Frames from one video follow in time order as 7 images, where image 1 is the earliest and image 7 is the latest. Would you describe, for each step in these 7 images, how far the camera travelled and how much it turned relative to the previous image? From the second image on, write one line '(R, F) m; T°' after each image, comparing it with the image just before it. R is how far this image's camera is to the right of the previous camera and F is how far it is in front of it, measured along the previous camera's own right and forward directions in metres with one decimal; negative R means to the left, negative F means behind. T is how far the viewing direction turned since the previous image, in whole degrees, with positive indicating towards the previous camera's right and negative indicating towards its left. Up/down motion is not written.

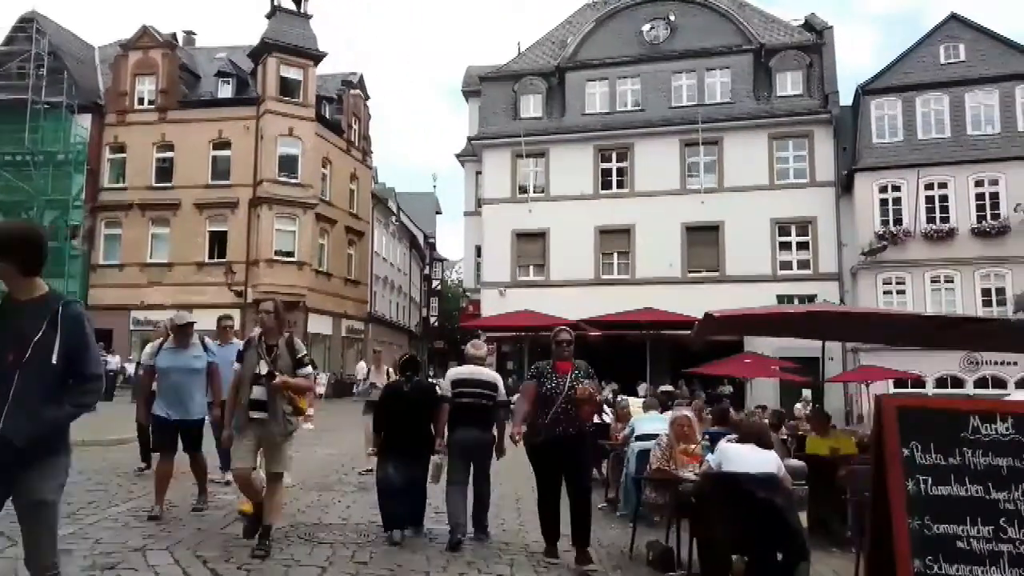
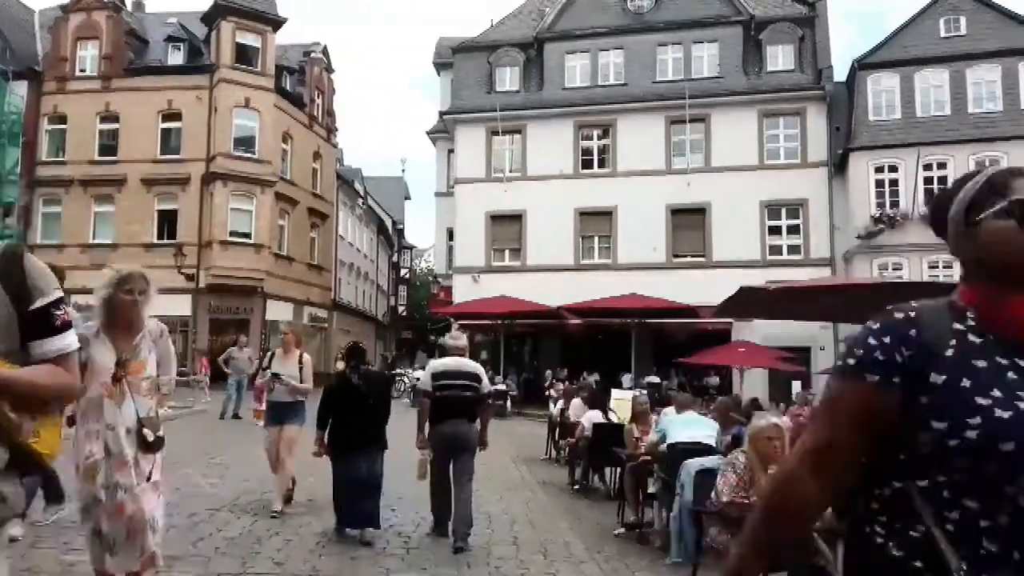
(-0.2, +1.9) m; +2°
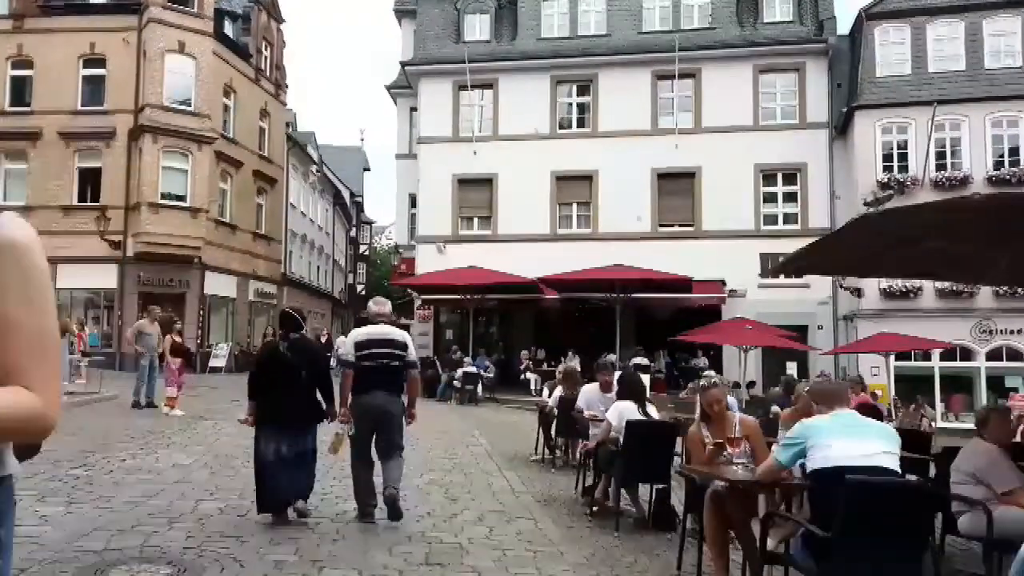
(-0.2, +2.8) m; +3°
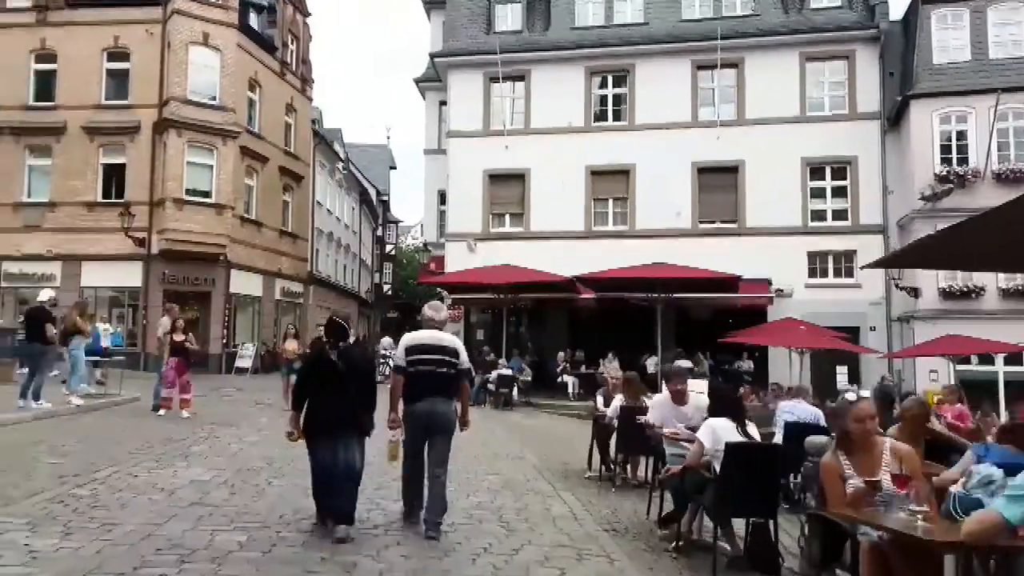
(-0.3, +1.0) m; -2°
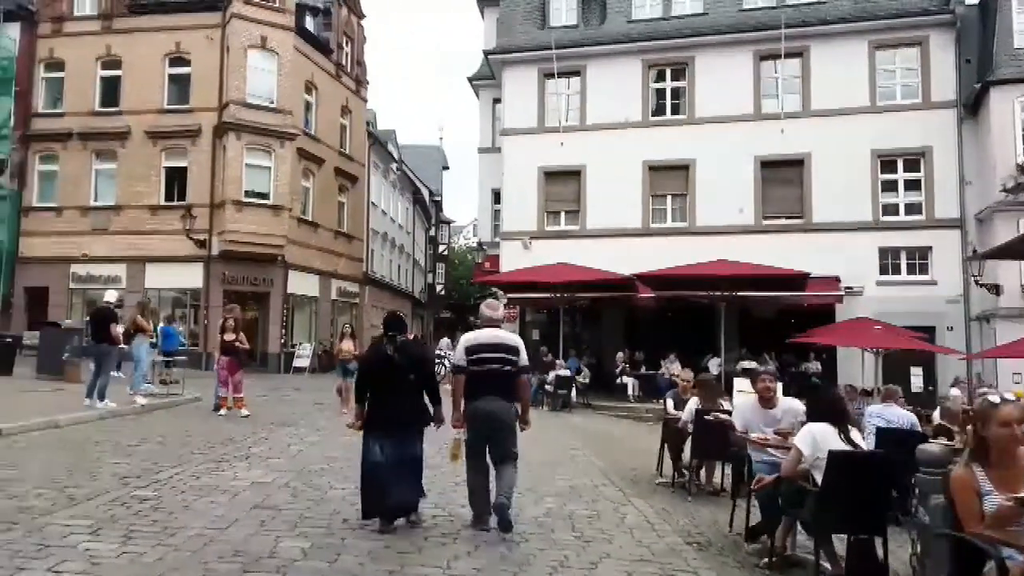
(-0.1, +0.4) m; -3°
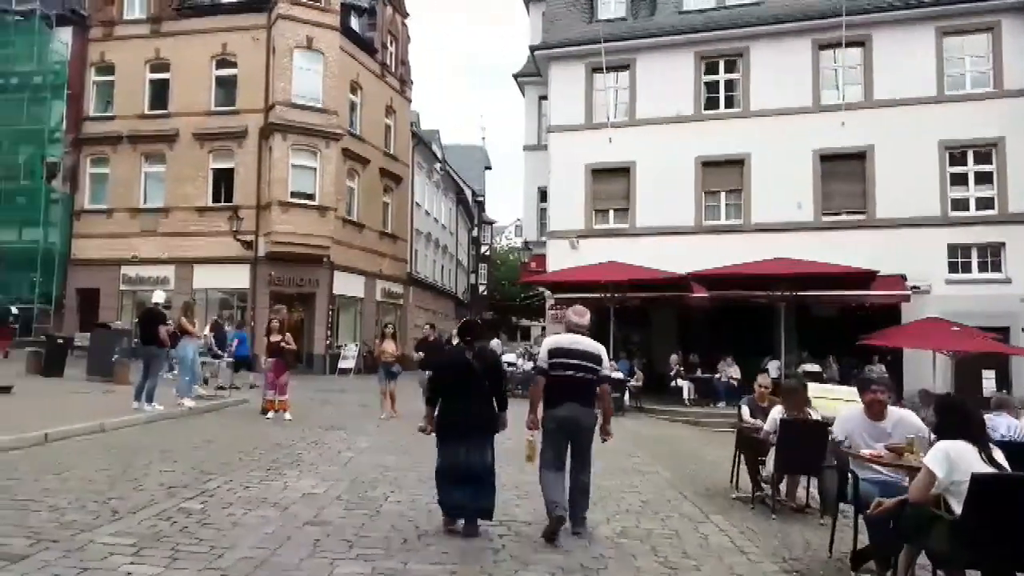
(-0.2, +0.5) m; -3°
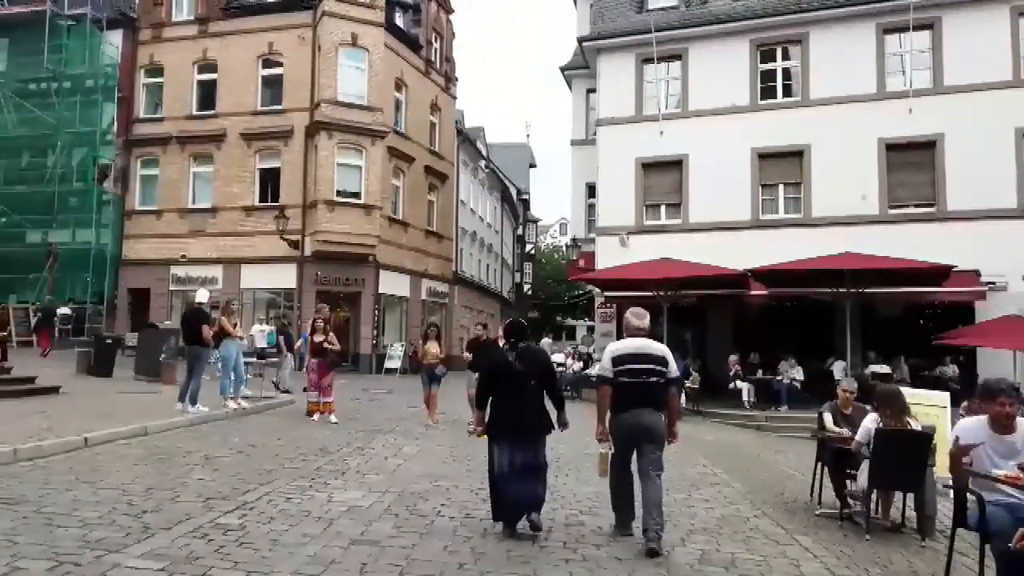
(-0.1, +0.6) m; -3°
